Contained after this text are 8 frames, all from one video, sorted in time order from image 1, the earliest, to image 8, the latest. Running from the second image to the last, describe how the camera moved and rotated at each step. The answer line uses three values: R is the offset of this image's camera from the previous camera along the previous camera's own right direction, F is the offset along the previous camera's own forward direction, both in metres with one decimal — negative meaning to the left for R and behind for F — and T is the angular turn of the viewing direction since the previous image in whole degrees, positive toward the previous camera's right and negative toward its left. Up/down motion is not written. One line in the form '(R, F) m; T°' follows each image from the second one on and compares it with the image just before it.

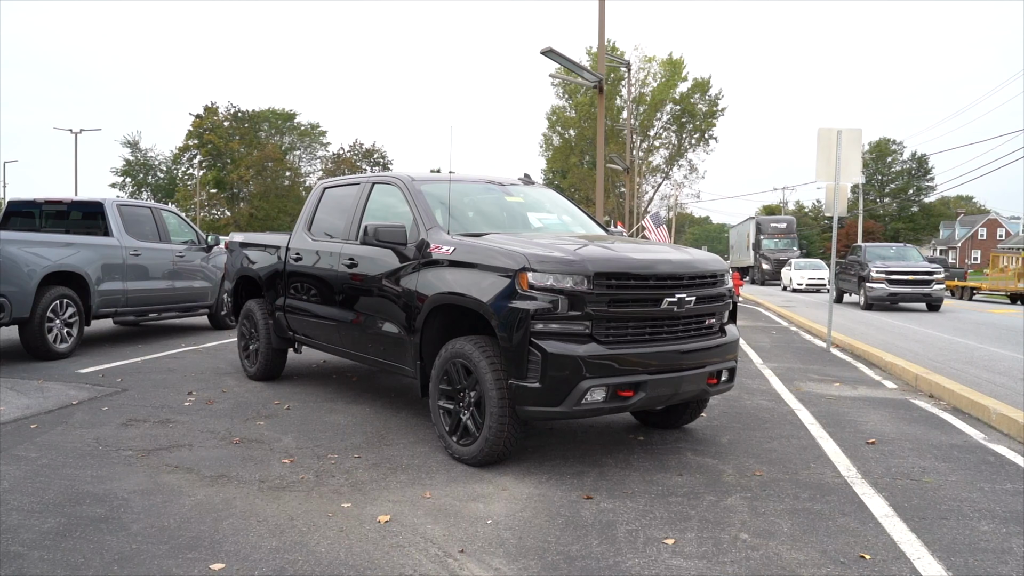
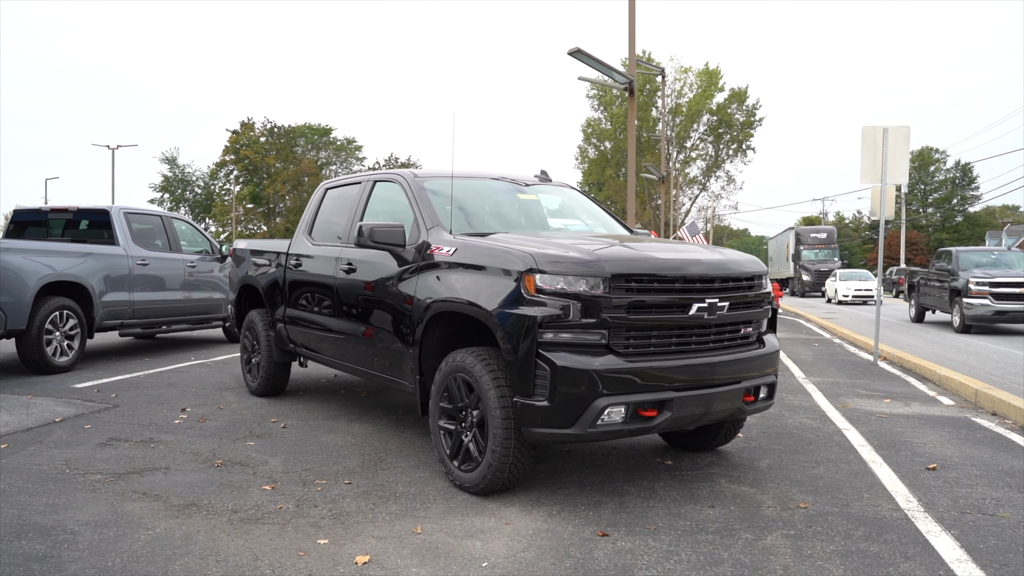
(+0.2, +0.6) m; -3°
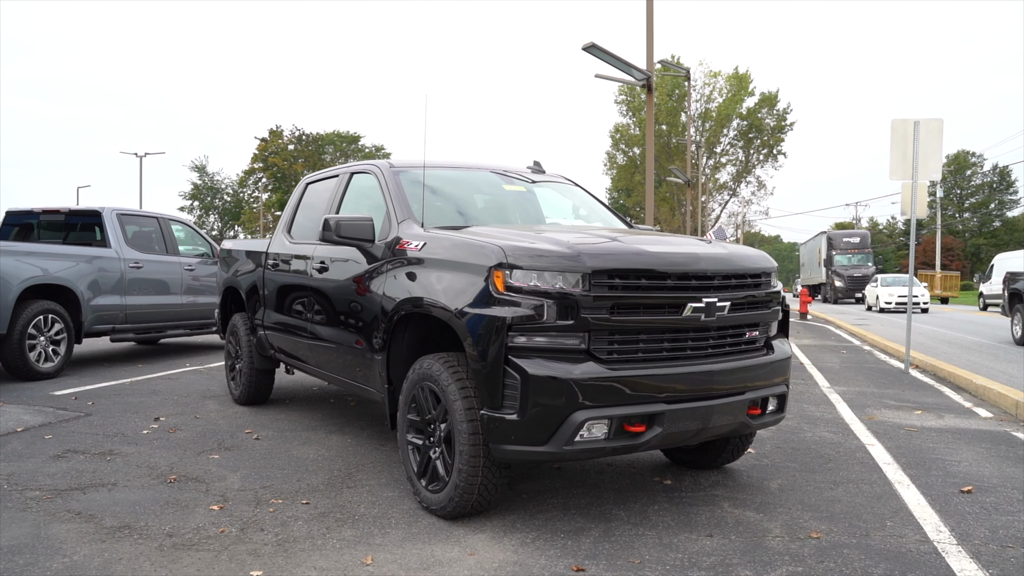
(+0.3, +0.5) m; -2°
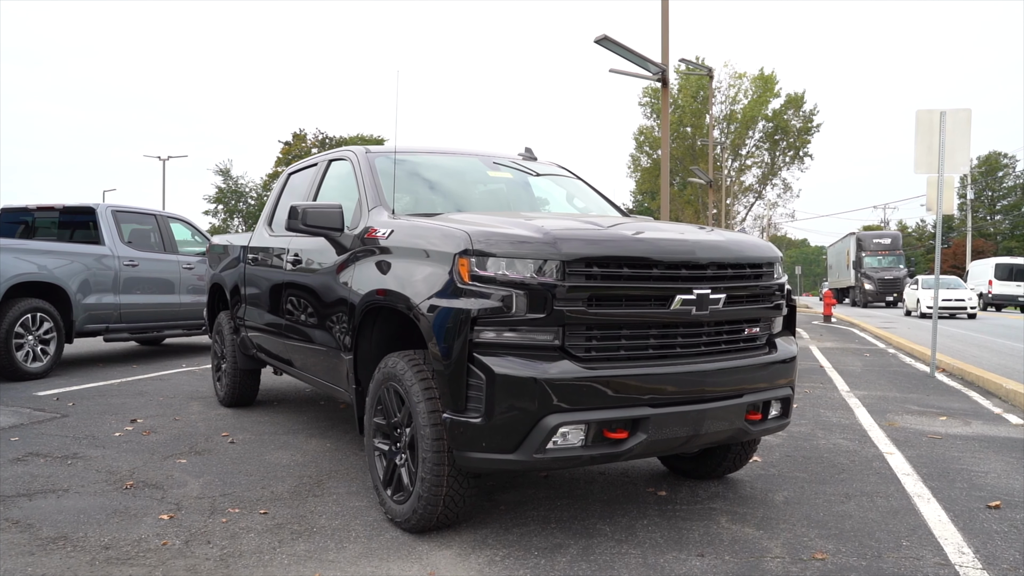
(+0.2, +0.4) m; -2°
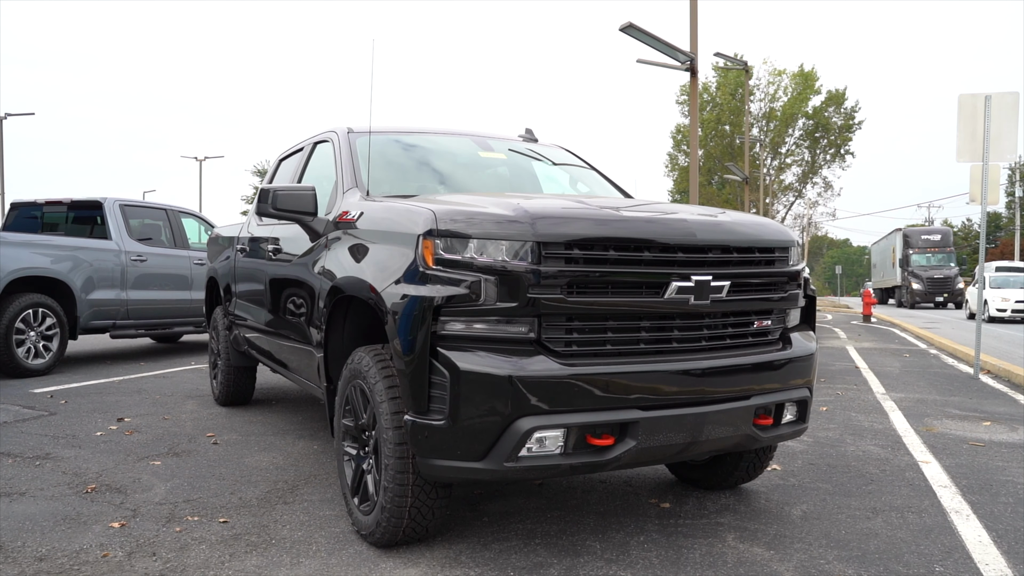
(+0.2, +0.4) m; -3°
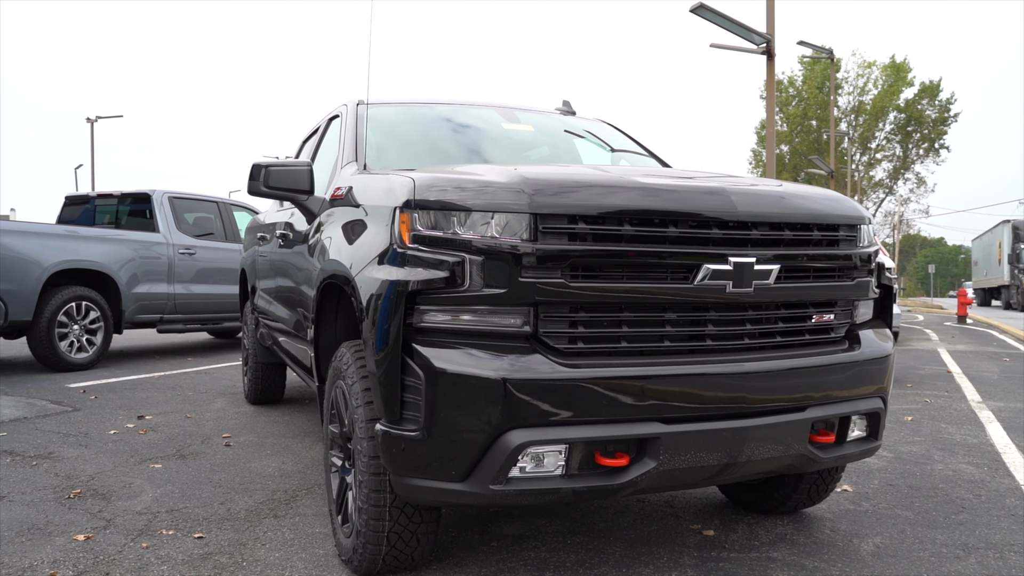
(+0.2, +0.5) m; -5°
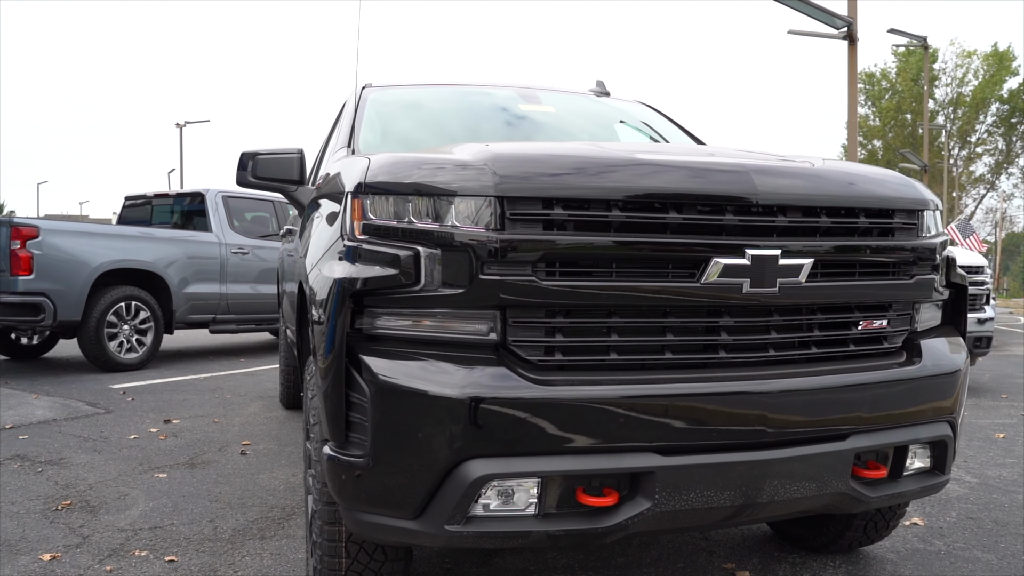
(+0.3, +0.4) m; -6°
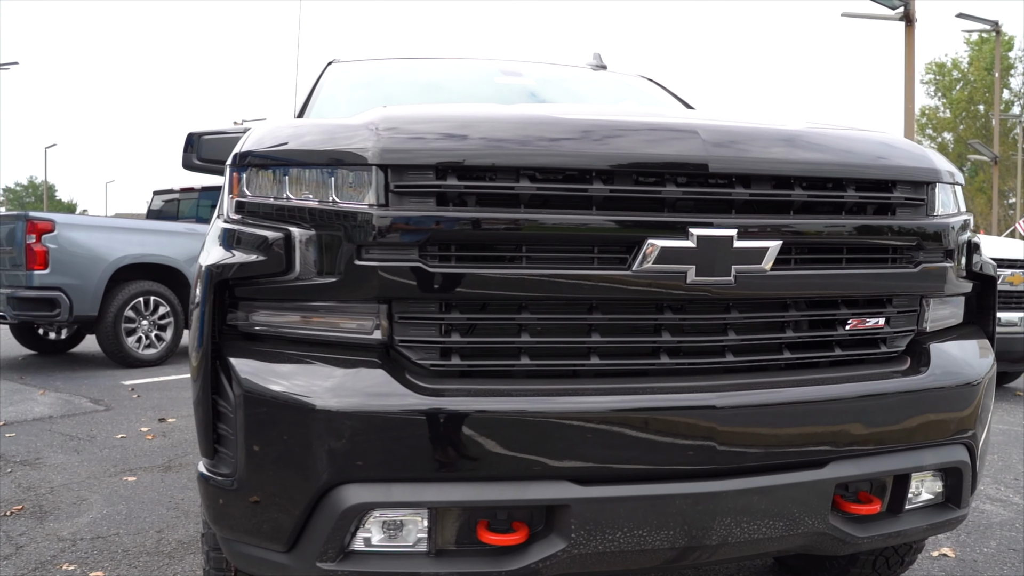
(+0.3, +0.4) m; -4°
